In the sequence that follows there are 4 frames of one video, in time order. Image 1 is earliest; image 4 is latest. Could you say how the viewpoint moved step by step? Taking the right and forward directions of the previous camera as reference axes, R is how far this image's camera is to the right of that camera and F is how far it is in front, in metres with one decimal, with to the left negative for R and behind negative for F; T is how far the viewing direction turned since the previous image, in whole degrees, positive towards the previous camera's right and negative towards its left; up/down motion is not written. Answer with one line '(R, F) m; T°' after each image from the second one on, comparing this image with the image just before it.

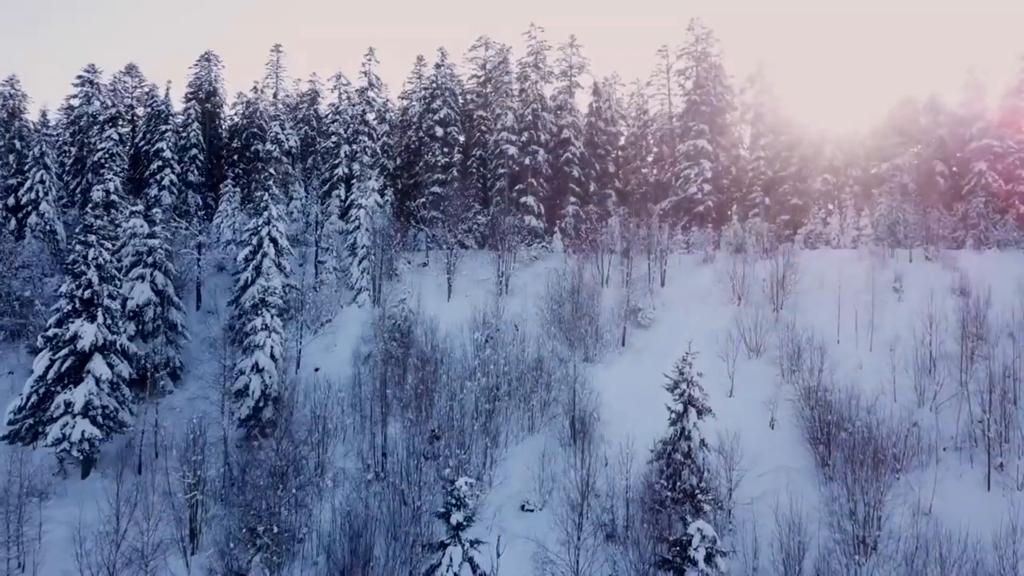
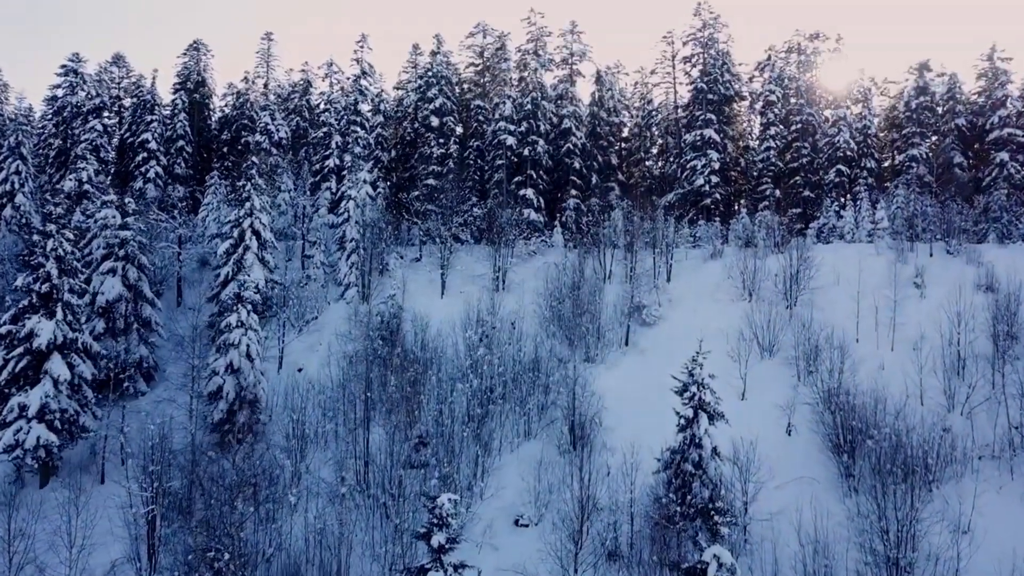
(+0.3, +1.7) m; 0°
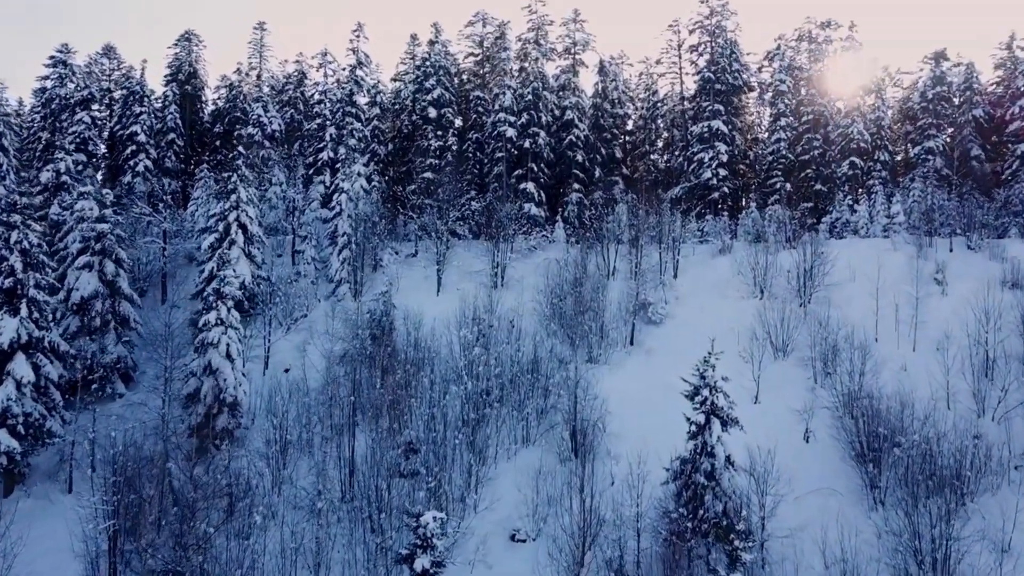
(+0.2, +1.4) m; 0°
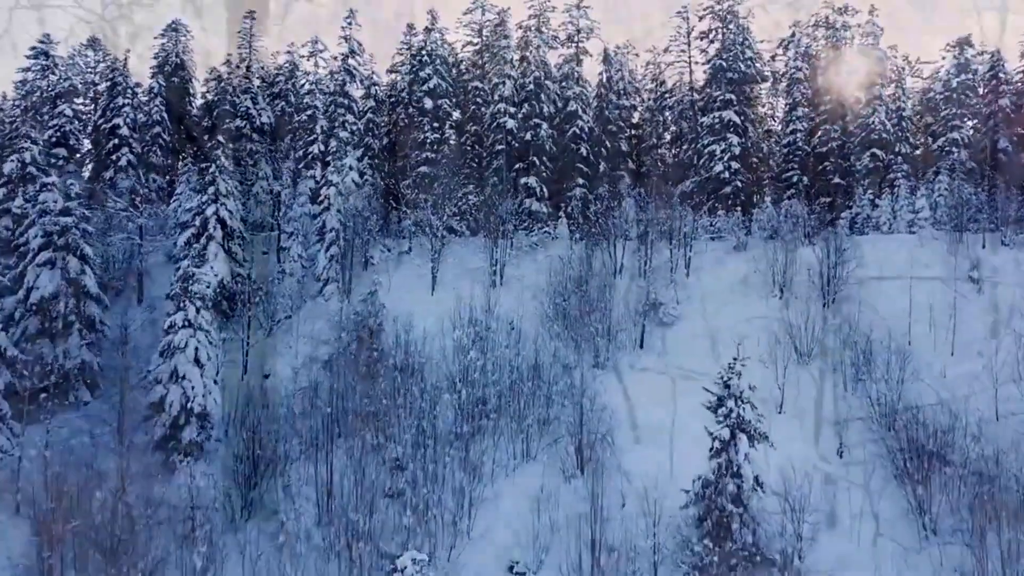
(+0.1, +2.0) m; 0°
